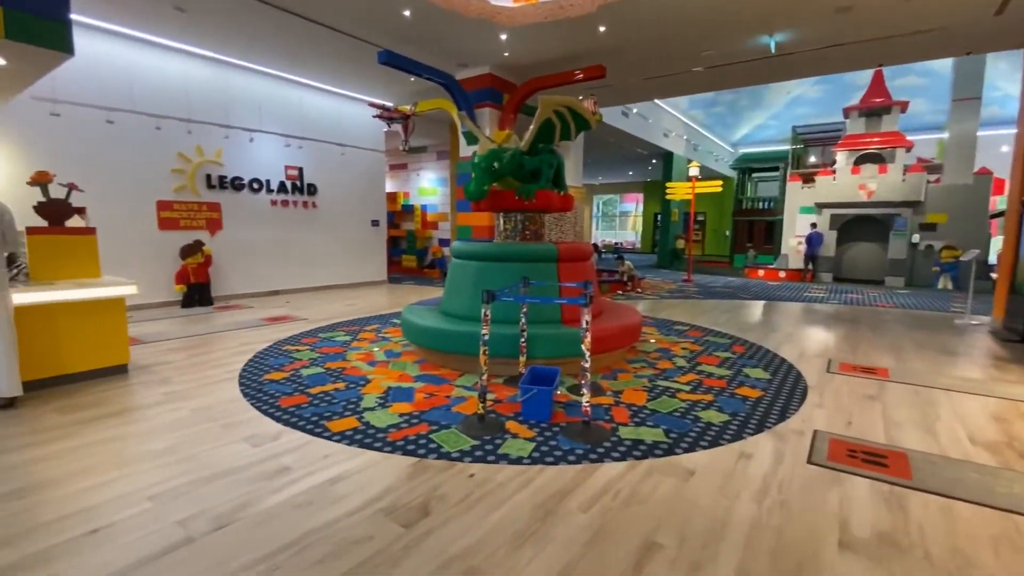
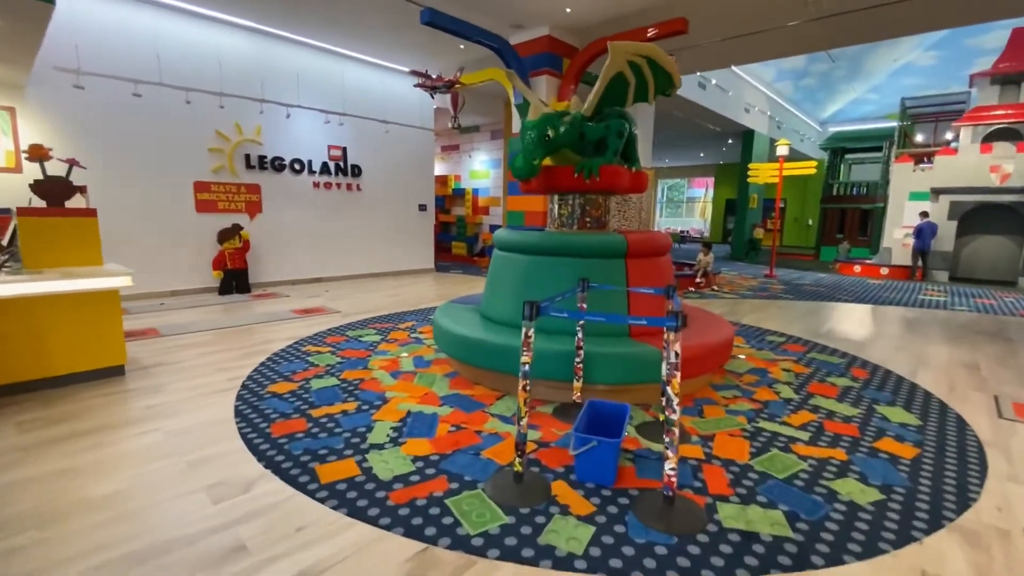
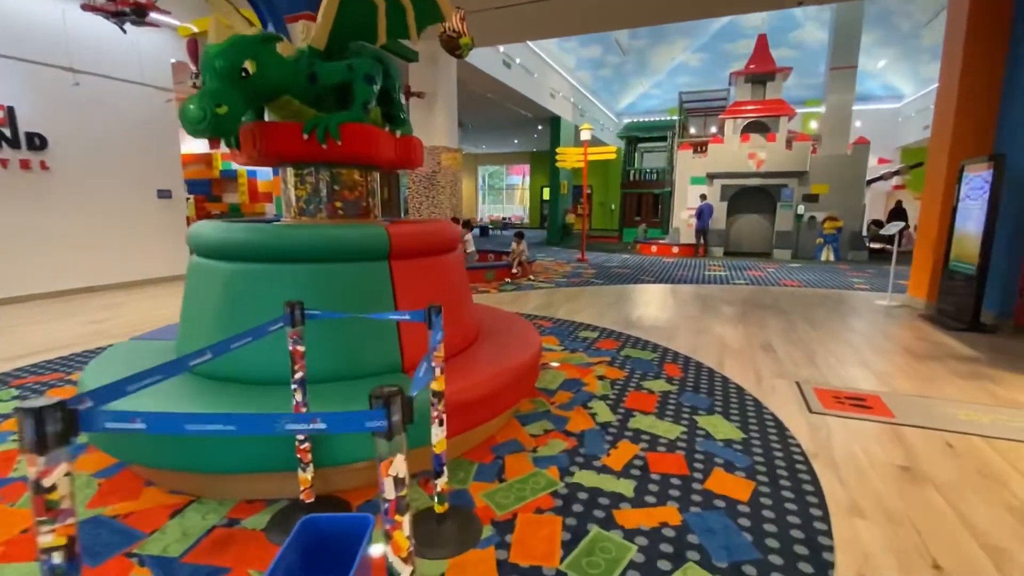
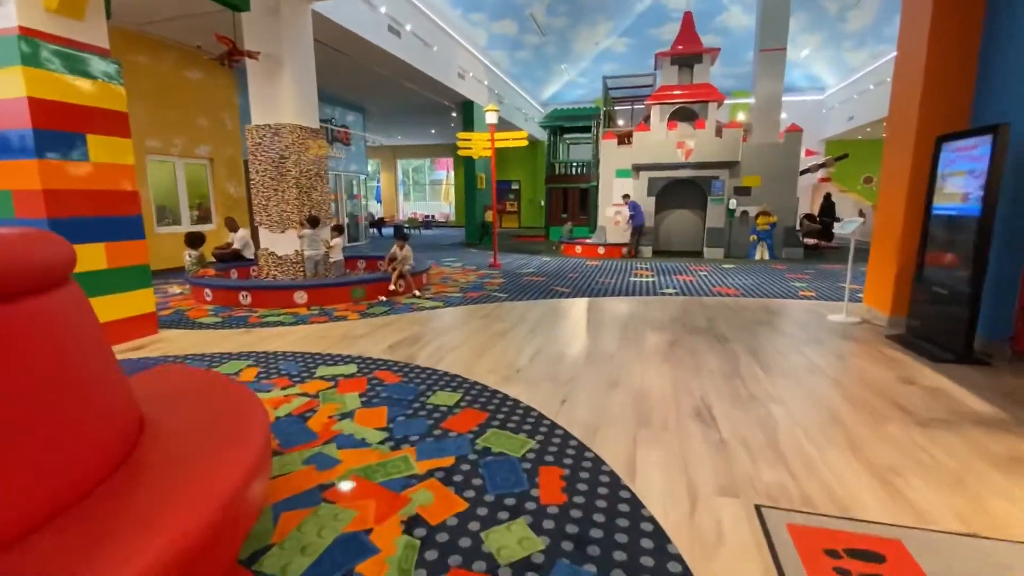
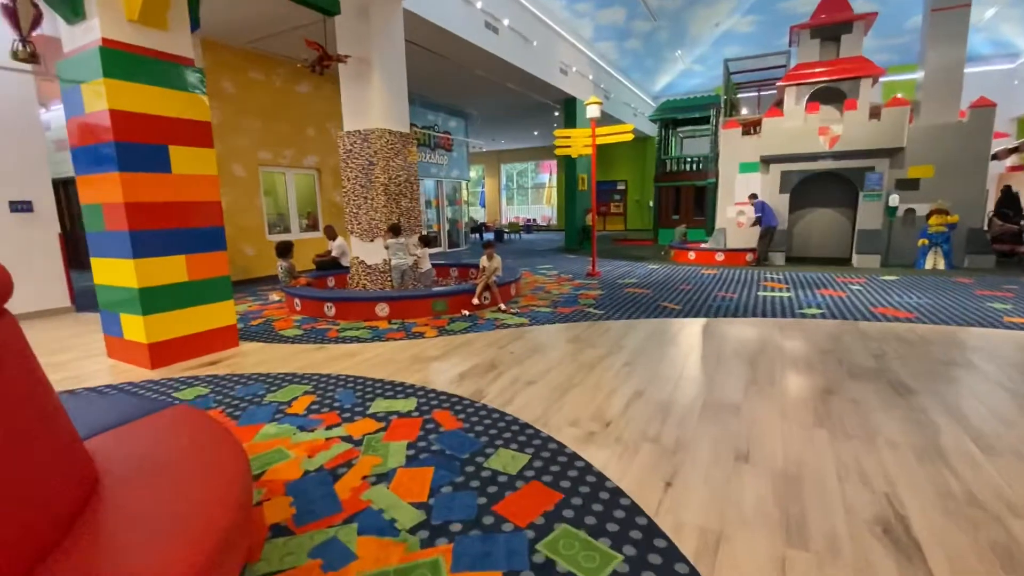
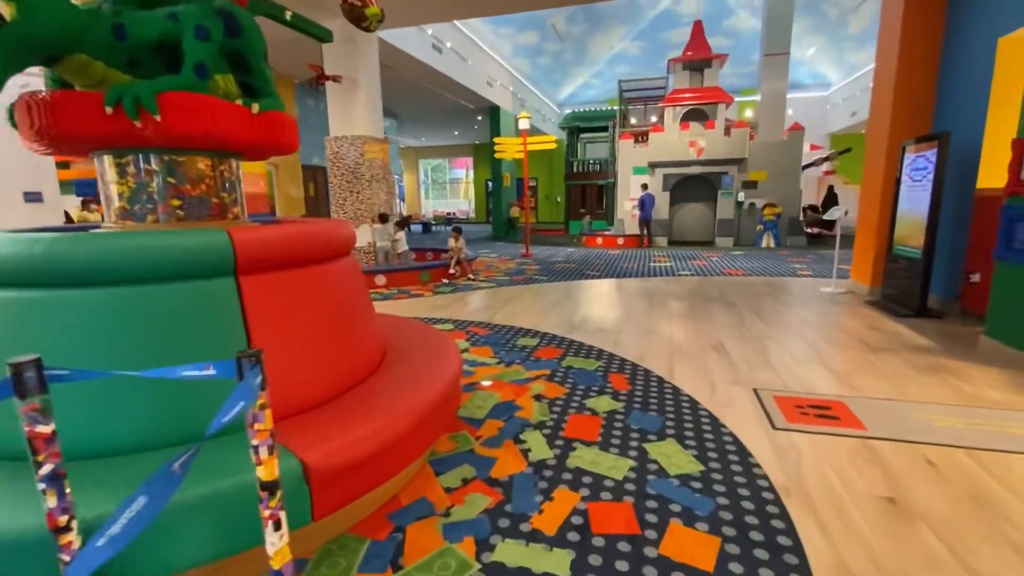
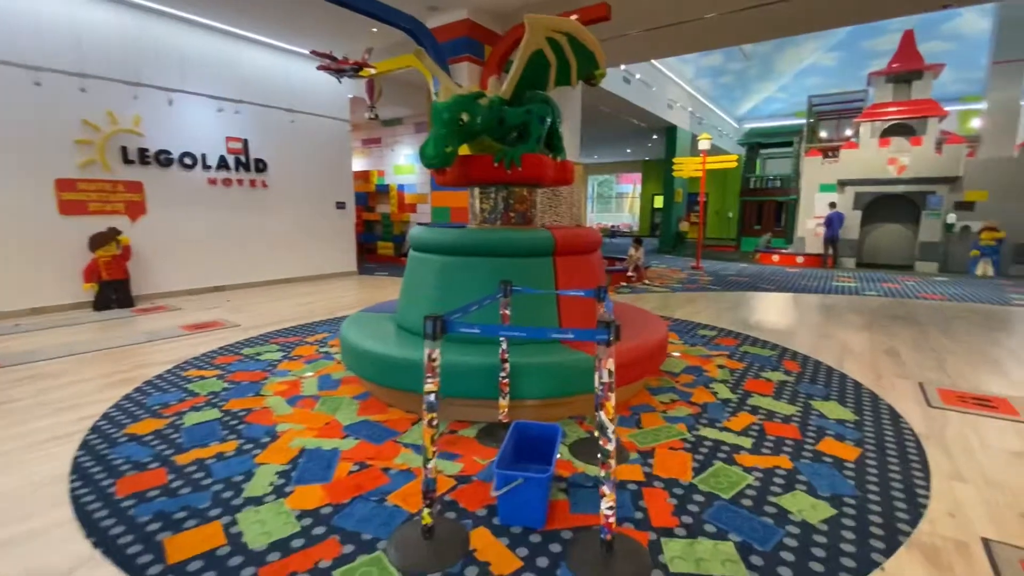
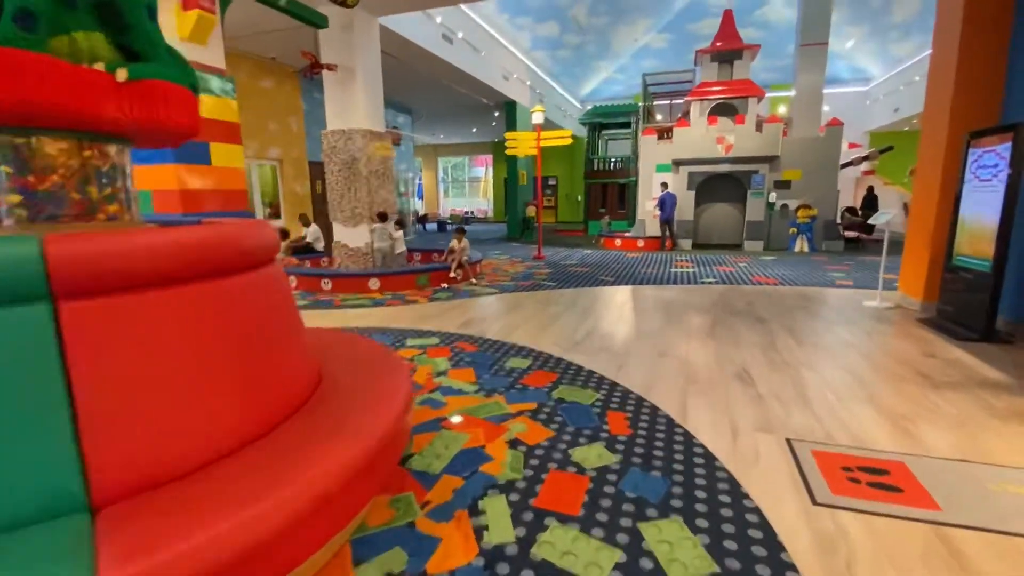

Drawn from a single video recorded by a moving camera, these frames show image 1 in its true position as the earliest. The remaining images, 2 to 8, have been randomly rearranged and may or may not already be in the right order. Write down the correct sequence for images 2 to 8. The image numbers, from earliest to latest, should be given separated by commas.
2, 7, 3, 6, 8, 4, 5
